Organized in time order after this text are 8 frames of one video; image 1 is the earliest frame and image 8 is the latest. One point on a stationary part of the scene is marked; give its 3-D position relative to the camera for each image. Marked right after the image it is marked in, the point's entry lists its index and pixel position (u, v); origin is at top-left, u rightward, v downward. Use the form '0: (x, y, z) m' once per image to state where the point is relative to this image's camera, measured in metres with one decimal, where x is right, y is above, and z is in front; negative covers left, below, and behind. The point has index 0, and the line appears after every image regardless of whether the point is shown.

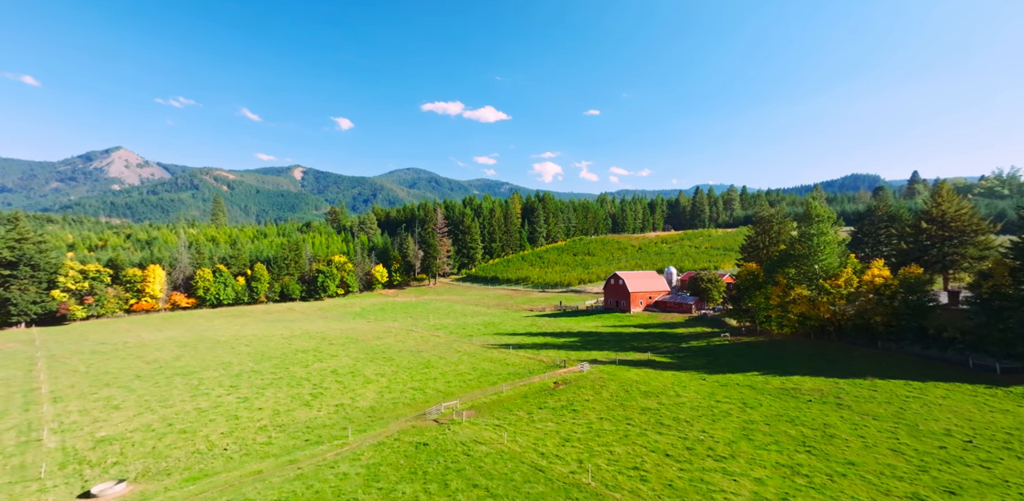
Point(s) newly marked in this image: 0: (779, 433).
0: (+11.5, -7.7, +19.6) m
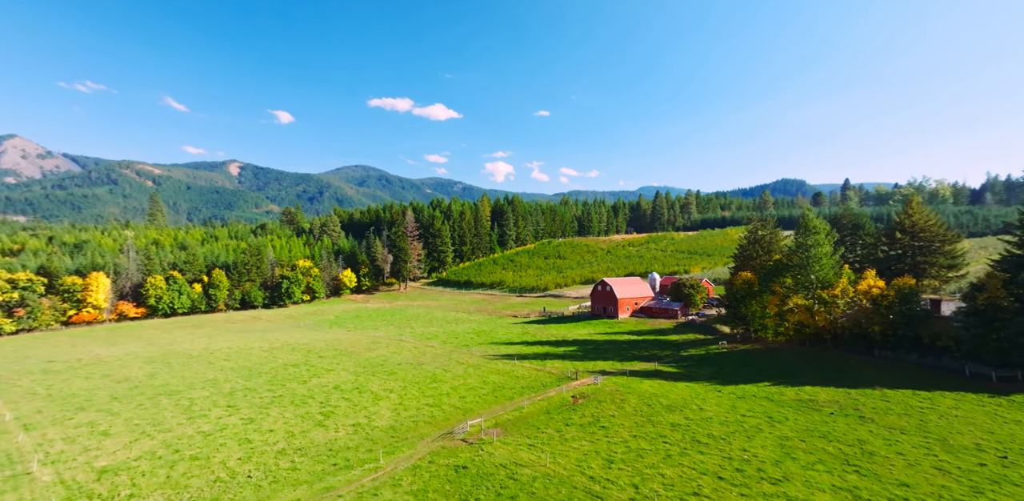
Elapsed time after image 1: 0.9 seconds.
0: (+13.1, -8.5, +19.8) m
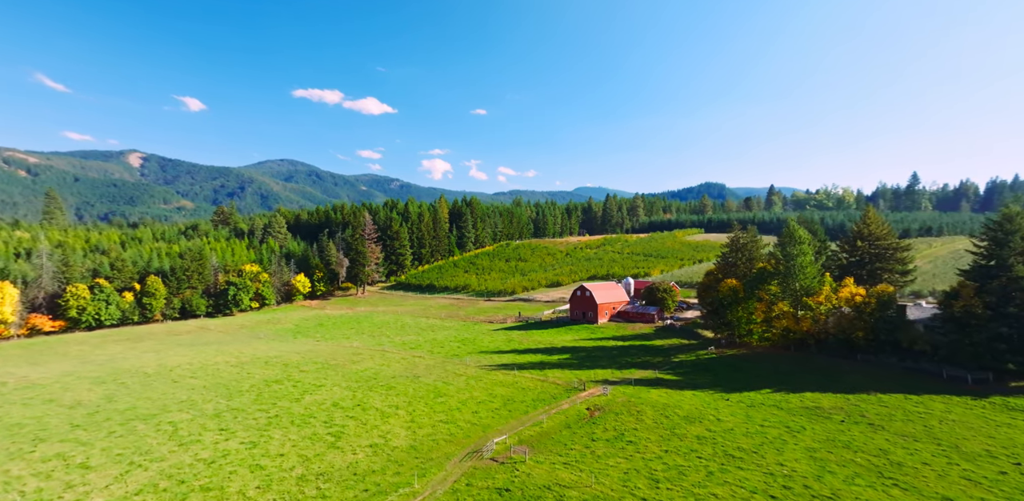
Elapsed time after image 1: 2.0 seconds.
0: (+14.8, -9.2, +20.6) m
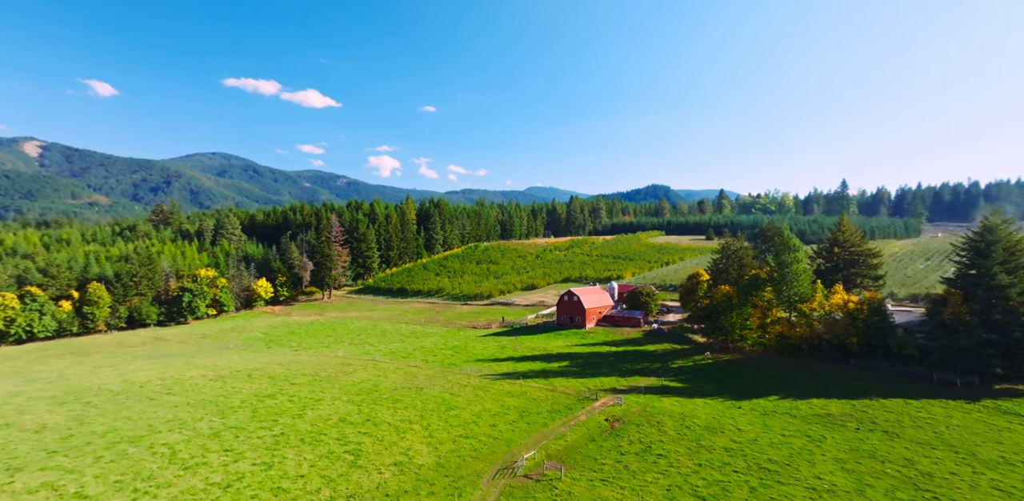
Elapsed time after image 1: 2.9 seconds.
0: (+16.4, -9.8, +21.2) m
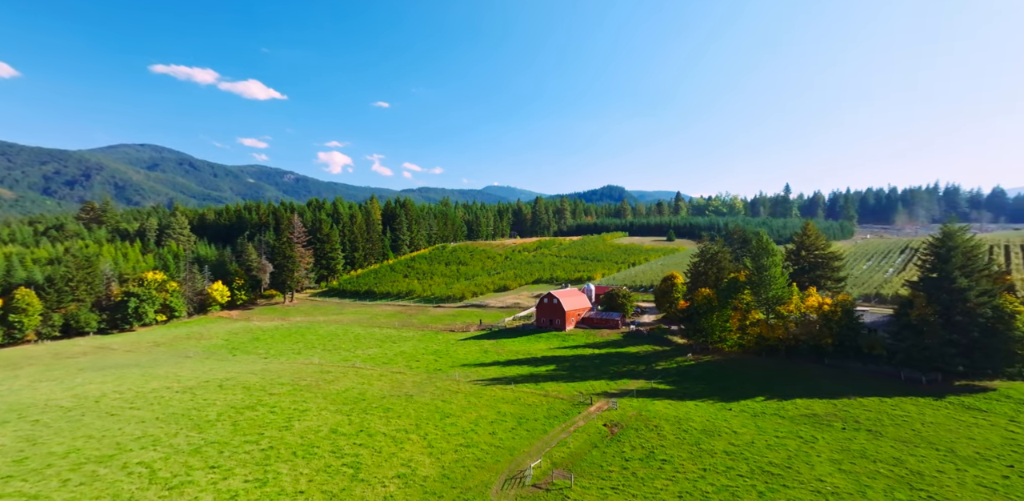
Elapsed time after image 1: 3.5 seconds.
0: (+16.9, -10.2, +22.1) m
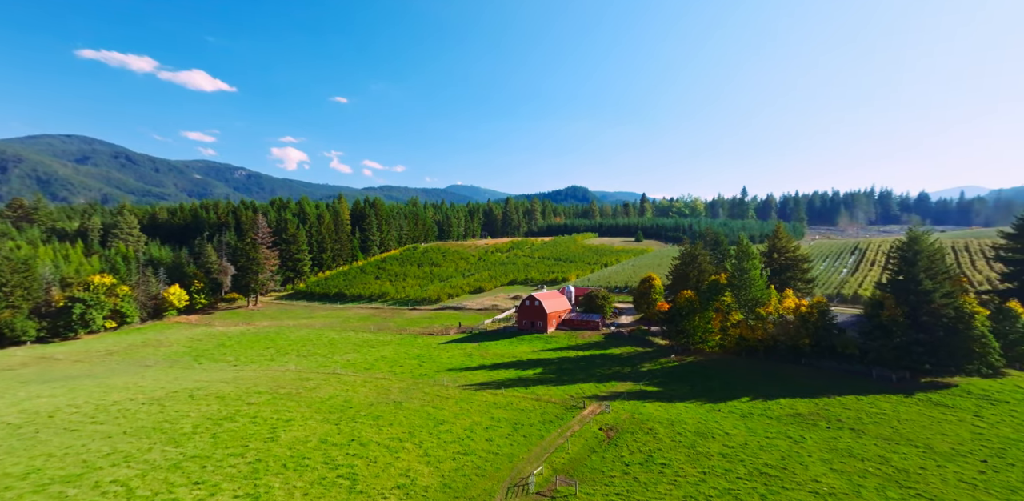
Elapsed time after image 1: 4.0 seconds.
0: (+17.0, -10.4, +22.9) m
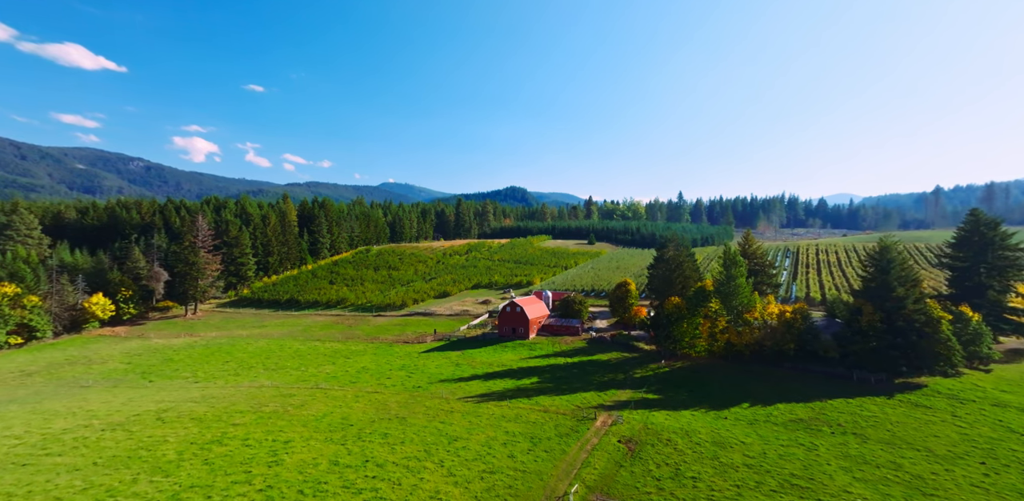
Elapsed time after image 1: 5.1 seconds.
0: (+18.7, -11.2, +24.1) m
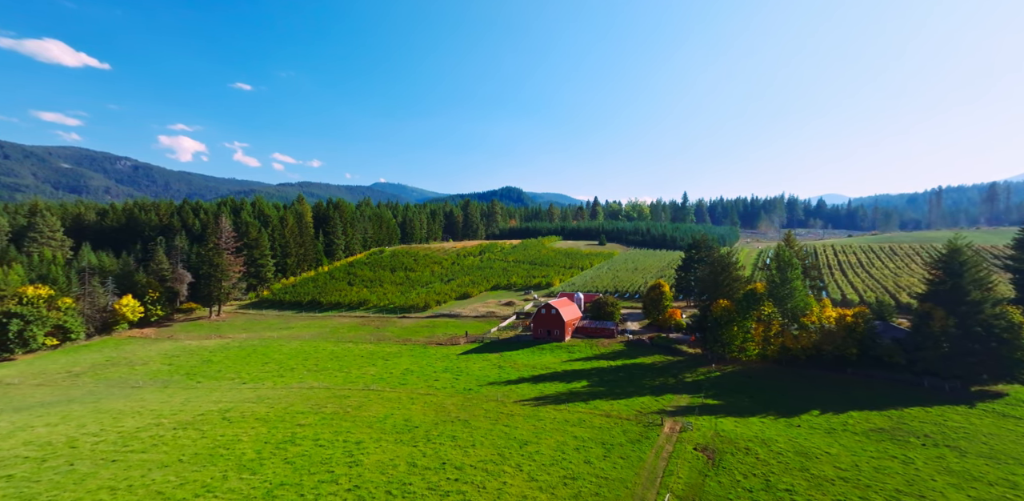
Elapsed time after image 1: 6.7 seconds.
0: (+23.1, -11.4, +23.2) m
